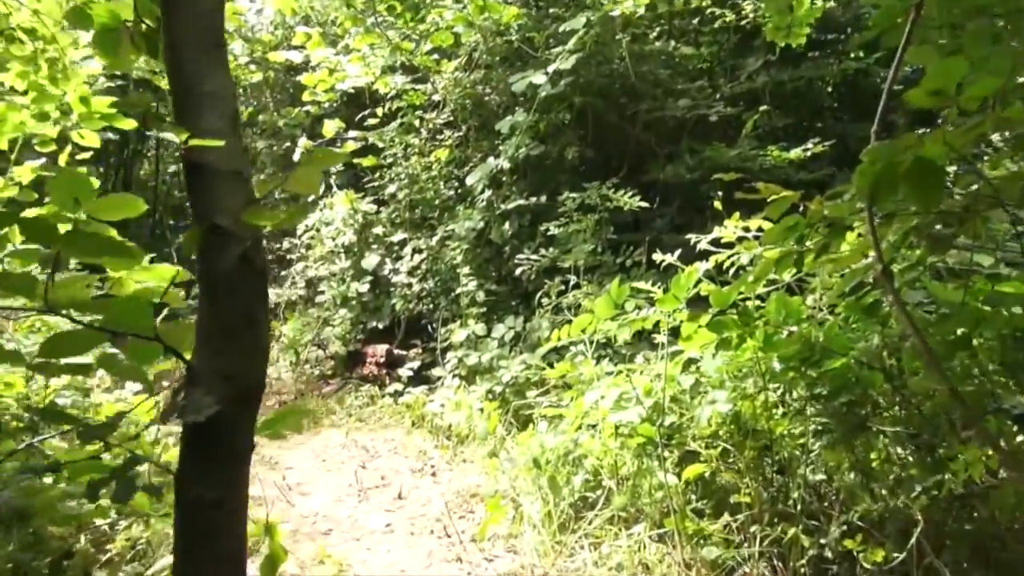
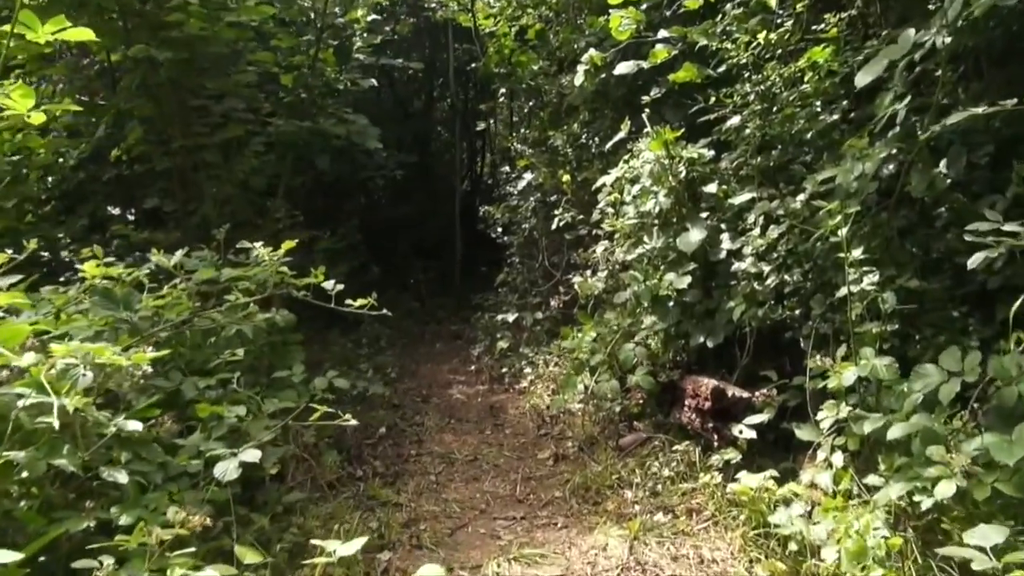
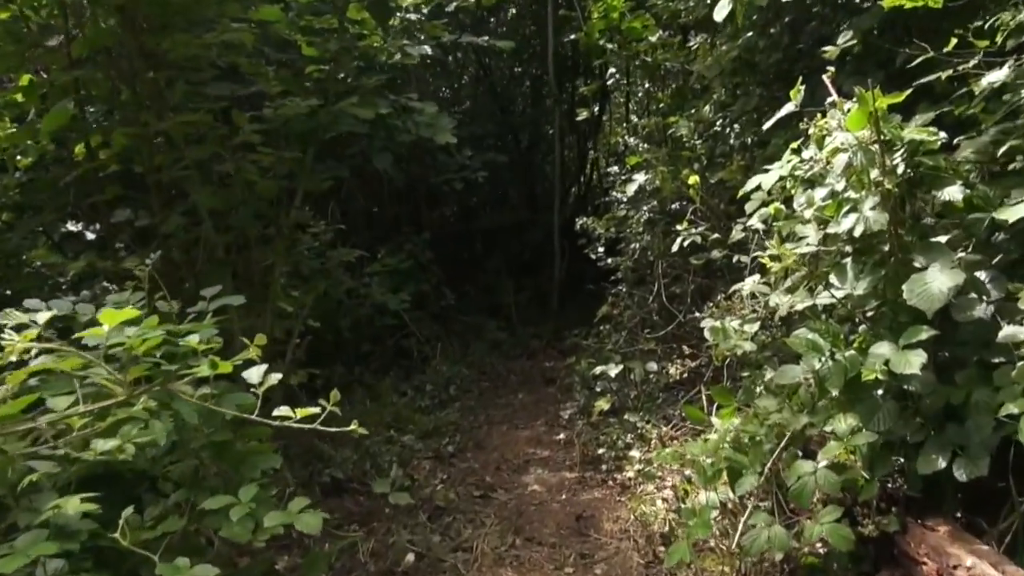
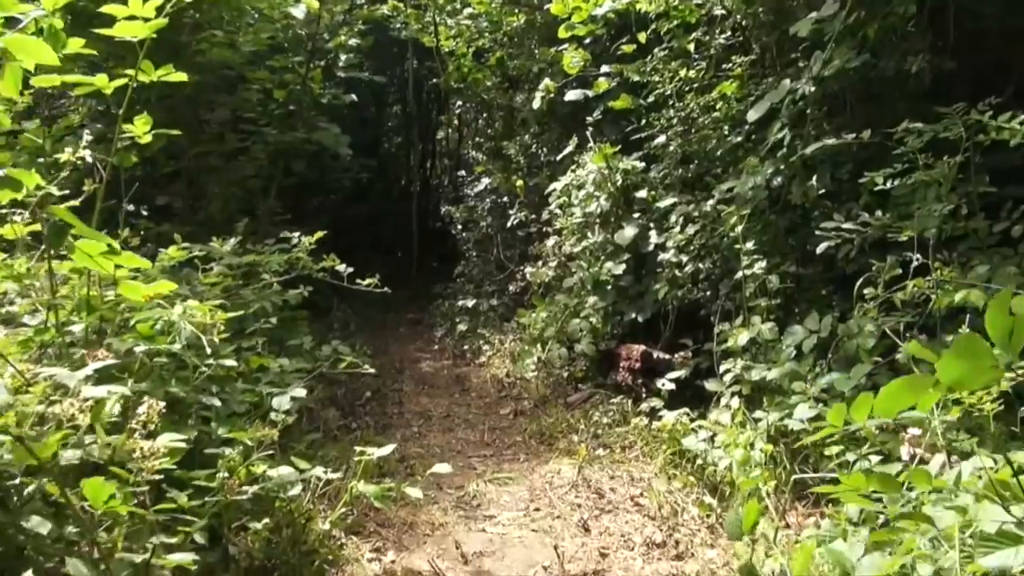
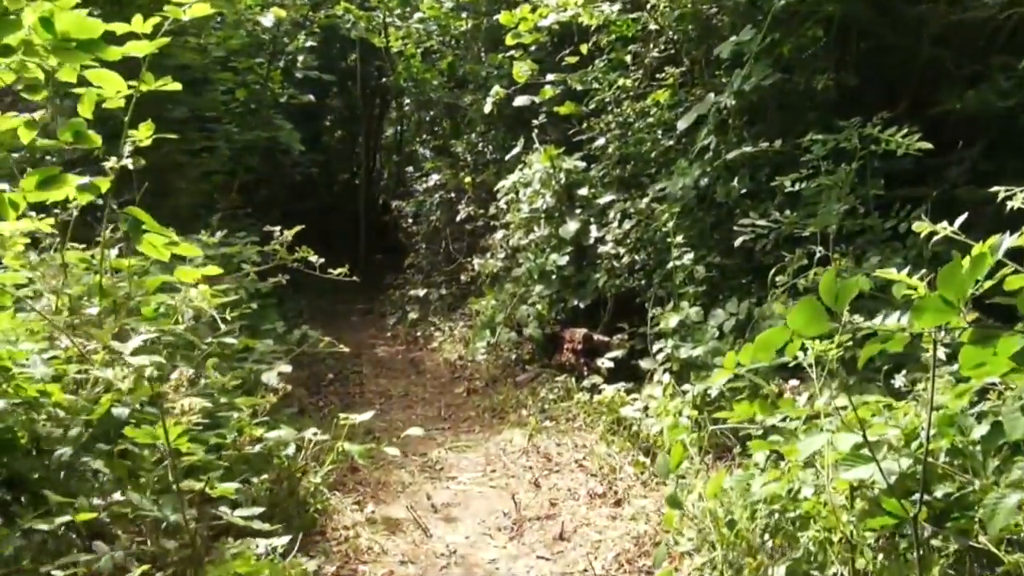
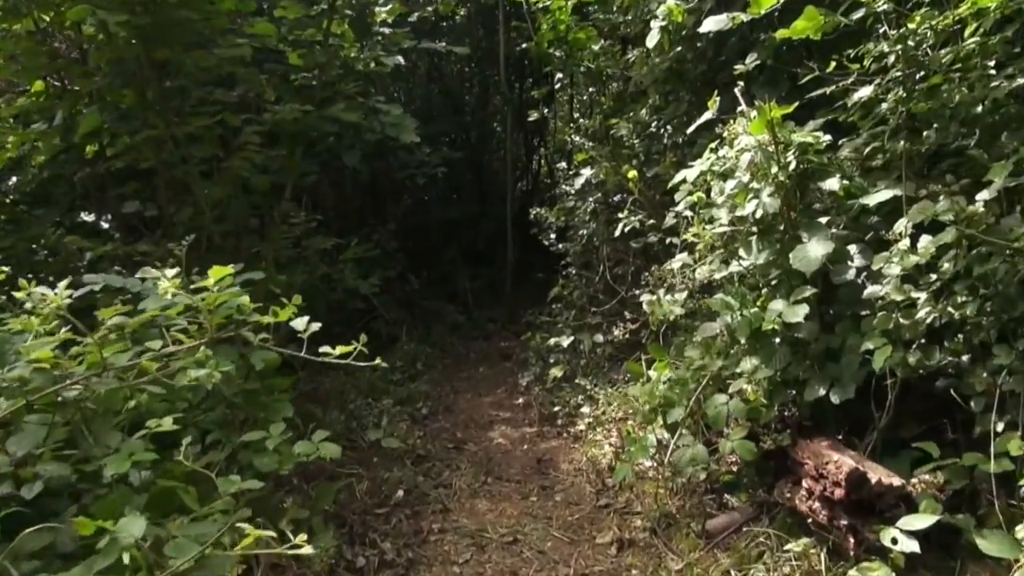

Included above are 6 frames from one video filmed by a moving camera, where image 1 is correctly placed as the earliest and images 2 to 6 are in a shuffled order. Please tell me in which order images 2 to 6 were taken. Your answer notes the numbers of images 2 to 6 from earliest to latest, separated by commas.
5, 4, 2, 6, 3
